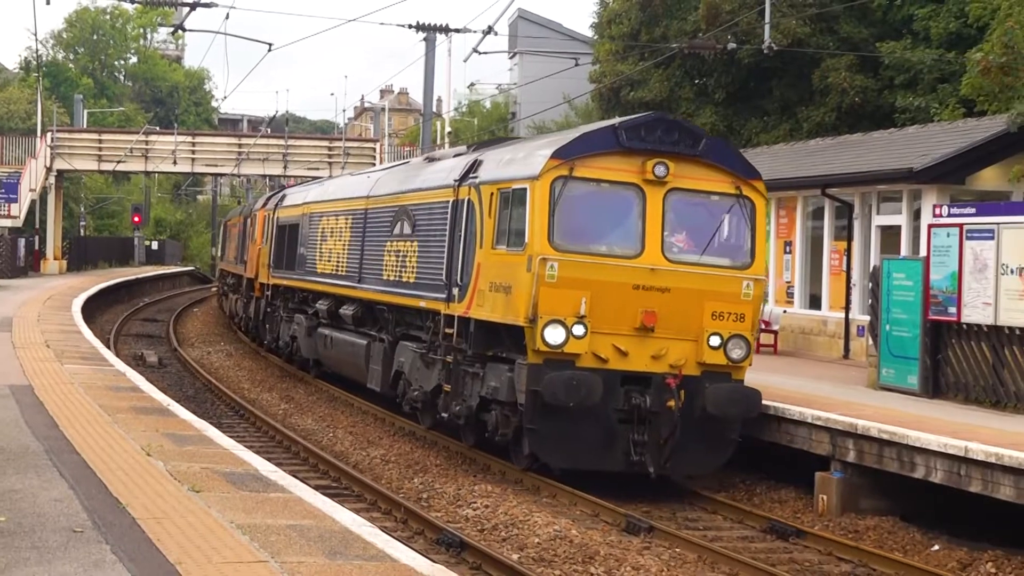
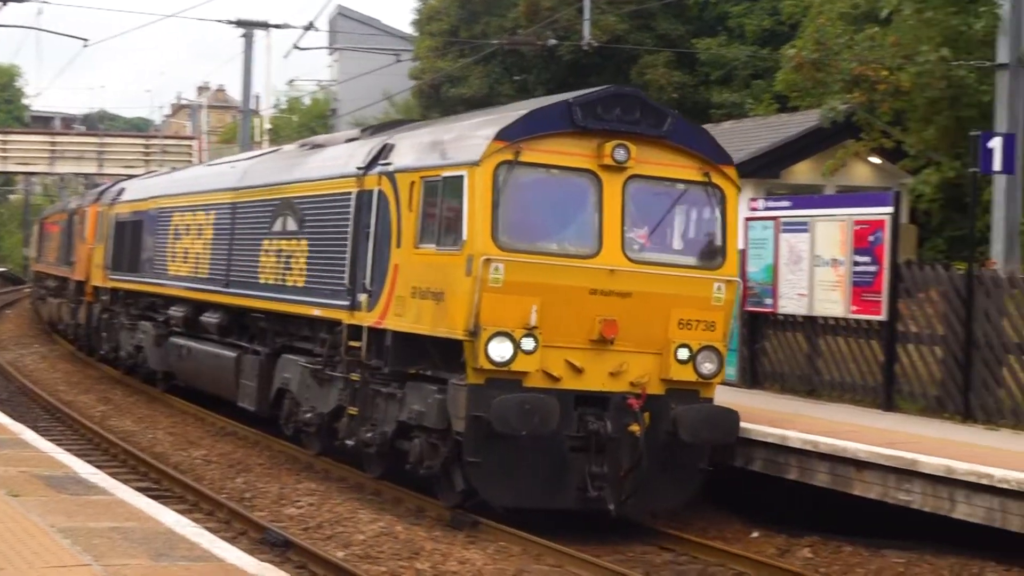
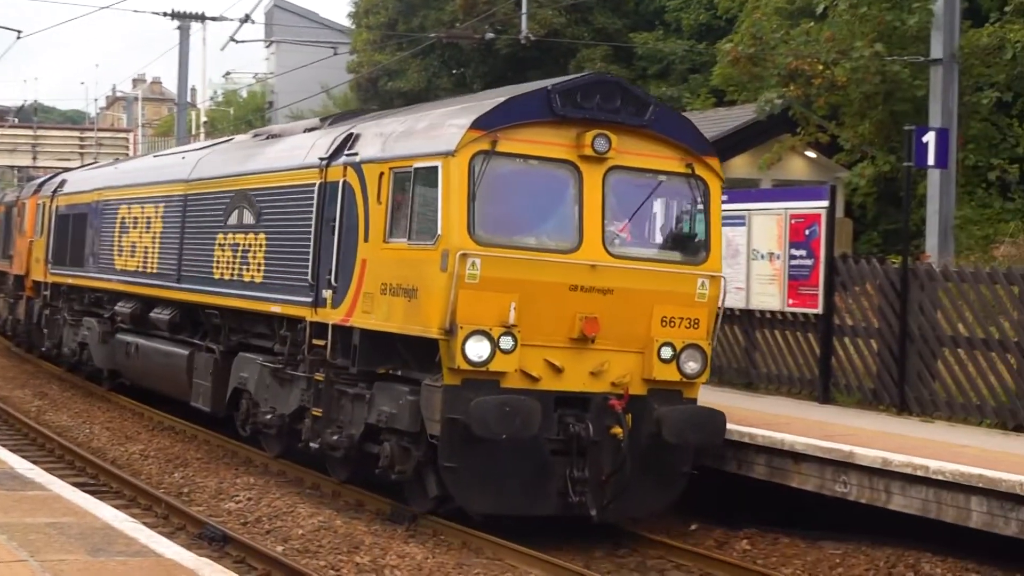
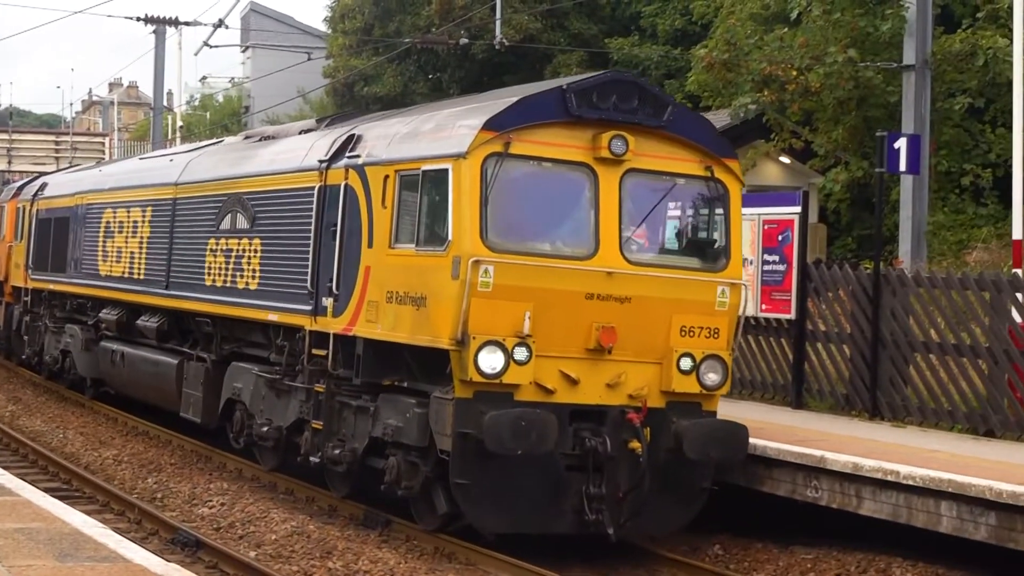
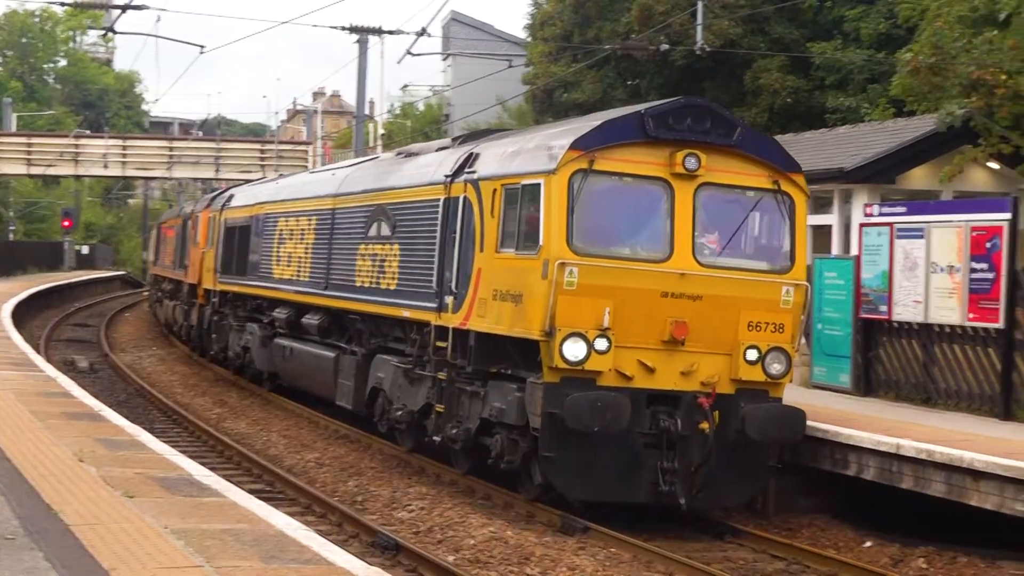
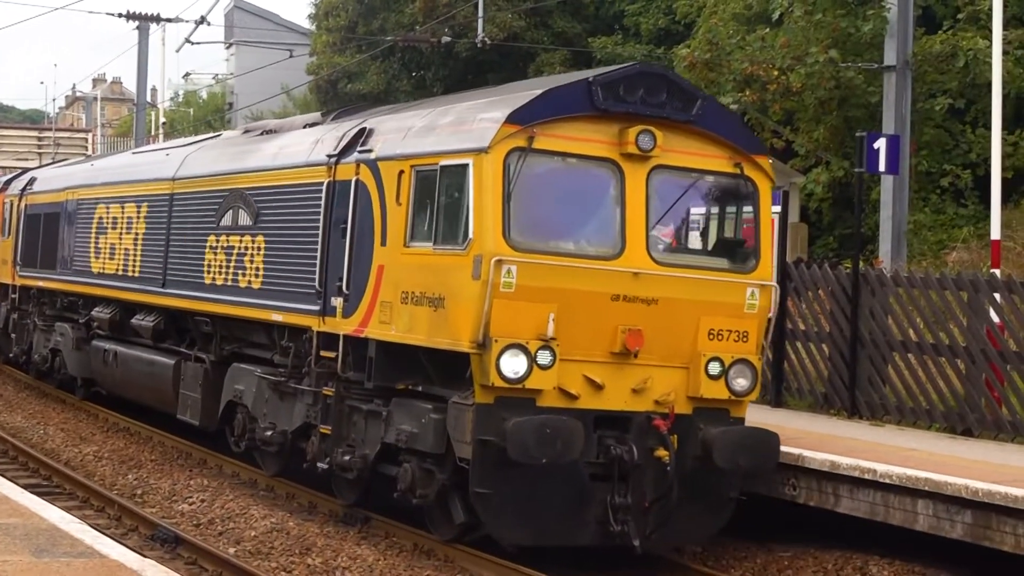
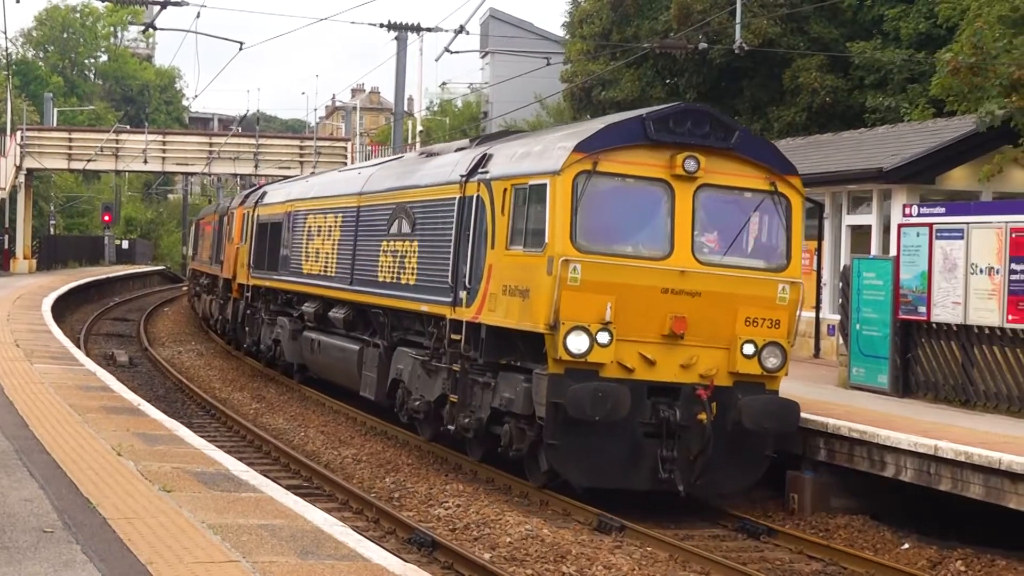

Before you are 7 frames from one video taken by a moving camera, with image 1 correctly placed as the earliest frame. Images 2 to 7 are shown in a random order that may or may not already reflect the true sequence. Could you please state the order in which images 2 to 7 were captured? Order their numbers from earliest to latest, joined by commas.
7, 5, 2, 3, 4, 6
